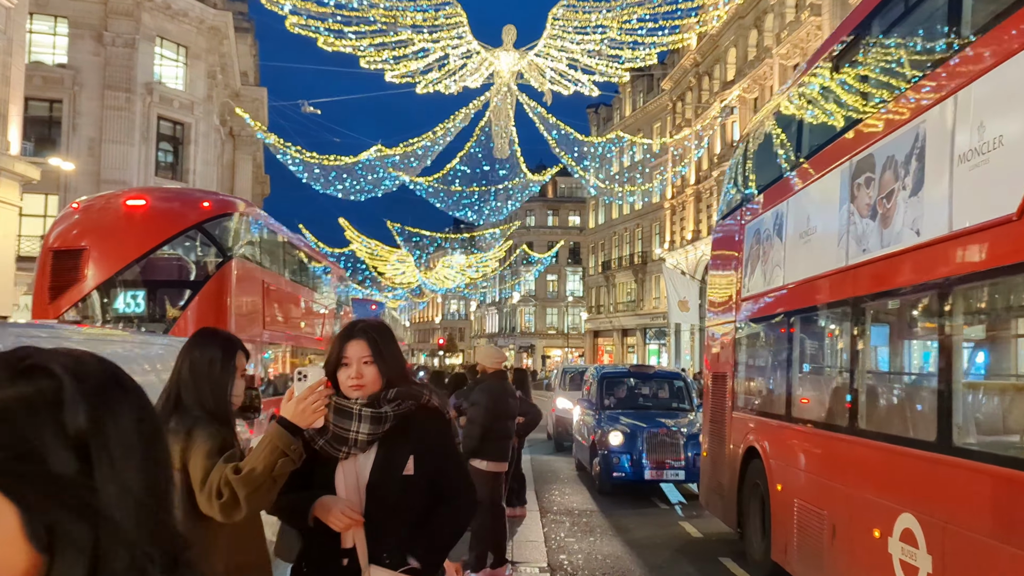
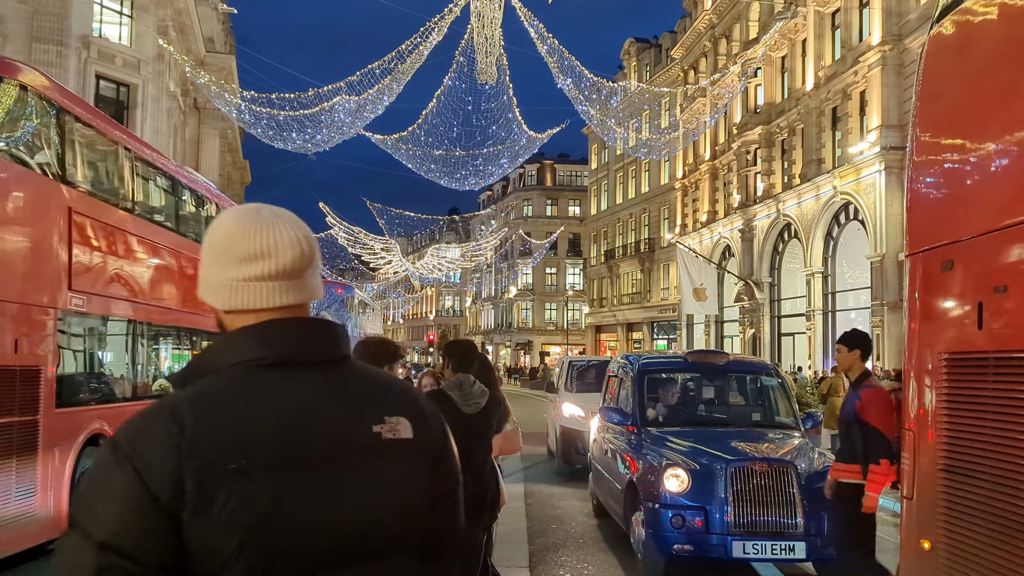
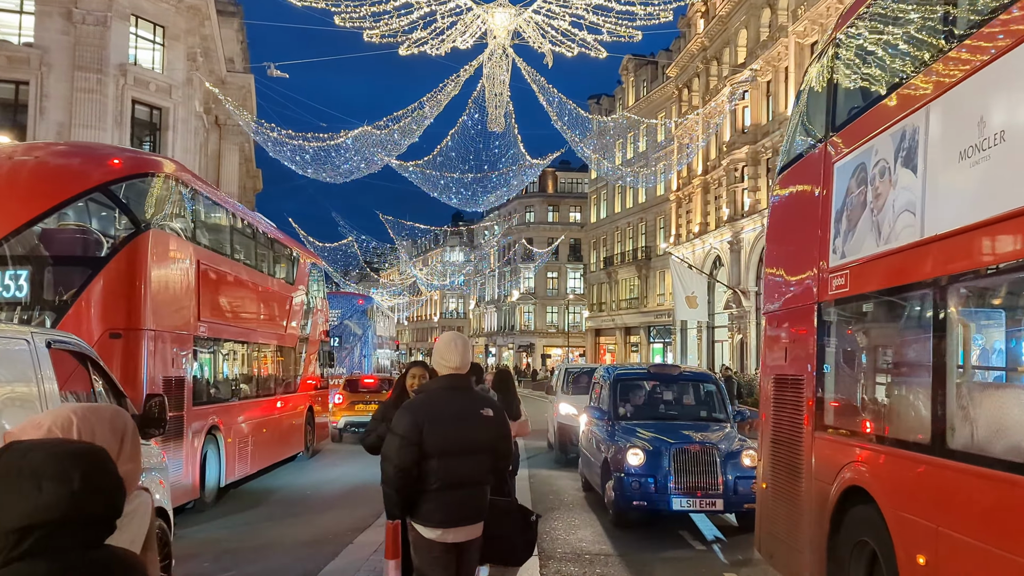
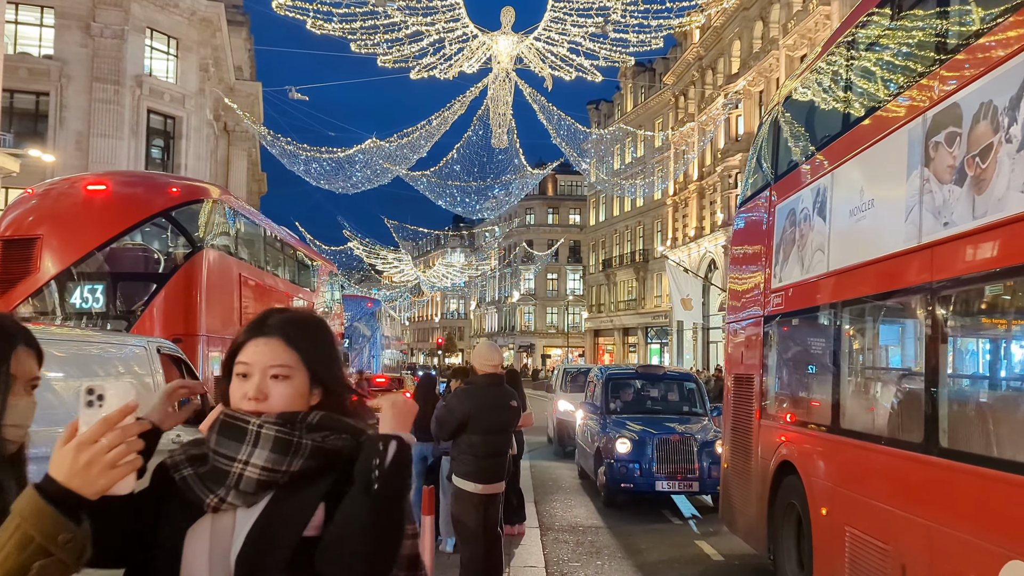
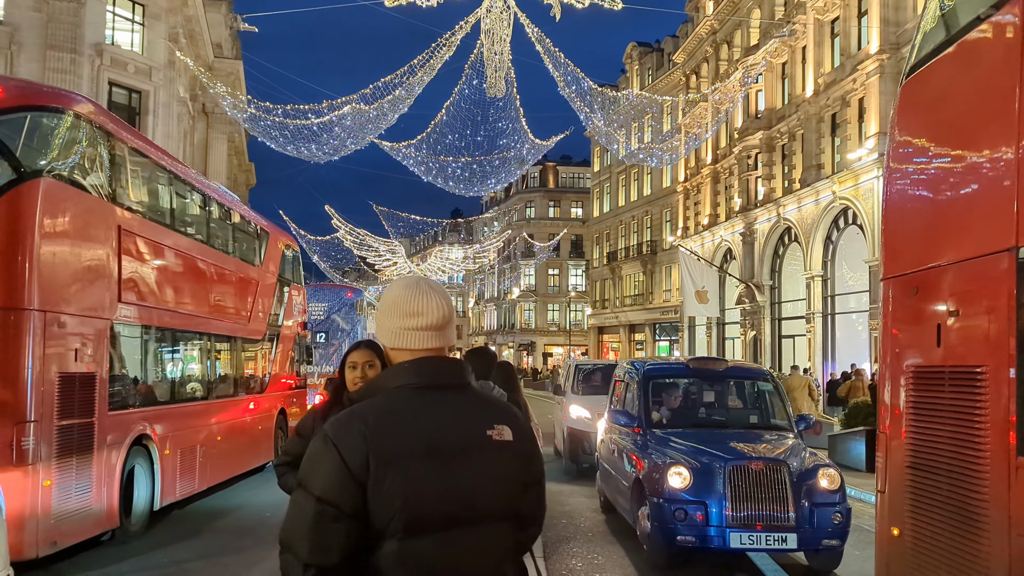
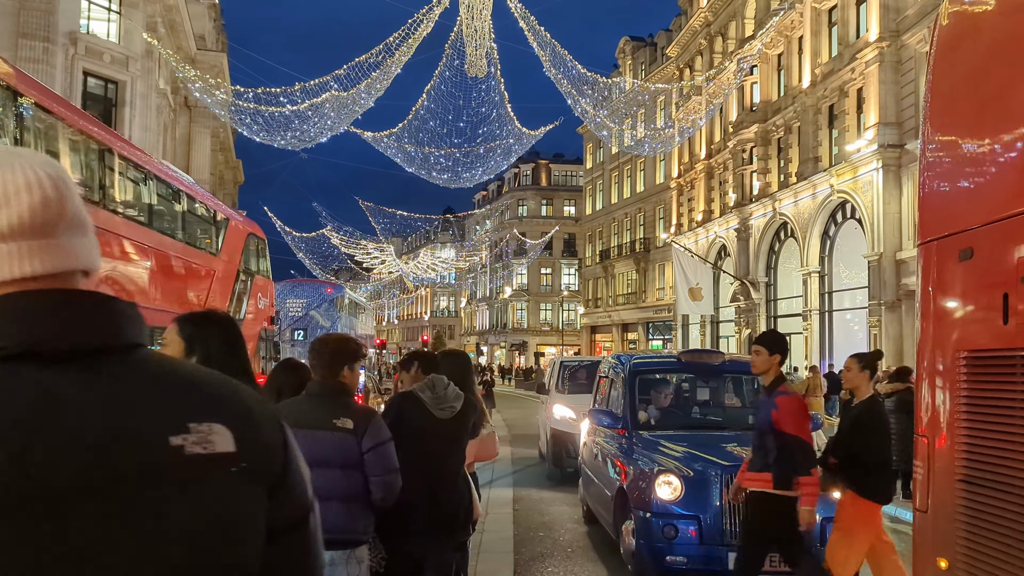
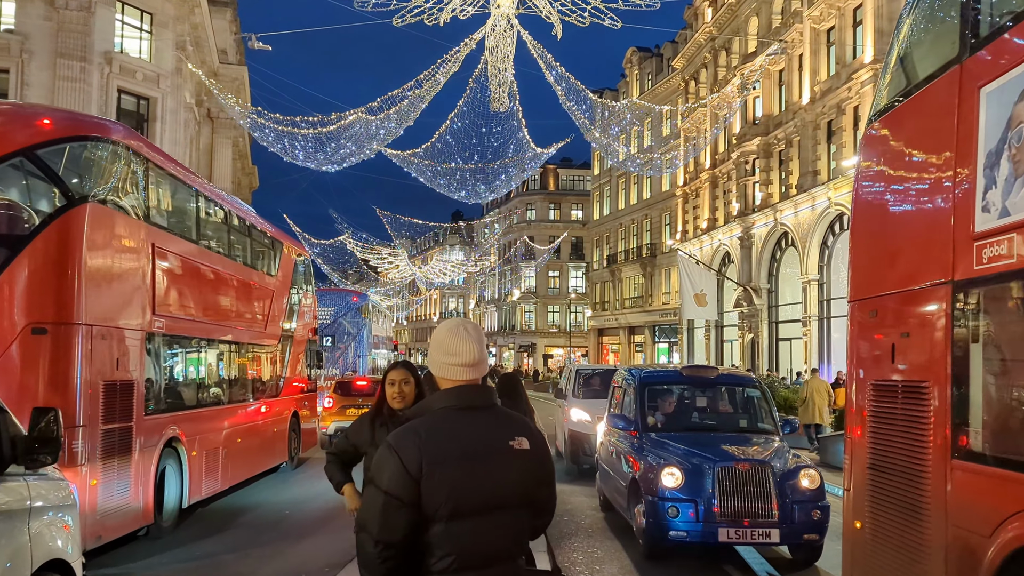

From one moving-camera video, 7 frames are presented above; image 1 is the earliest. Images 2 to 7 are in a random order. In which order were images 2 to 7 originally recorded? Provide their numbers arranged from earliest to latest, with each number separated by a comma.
4, 3, 7, 5, 2, 6
